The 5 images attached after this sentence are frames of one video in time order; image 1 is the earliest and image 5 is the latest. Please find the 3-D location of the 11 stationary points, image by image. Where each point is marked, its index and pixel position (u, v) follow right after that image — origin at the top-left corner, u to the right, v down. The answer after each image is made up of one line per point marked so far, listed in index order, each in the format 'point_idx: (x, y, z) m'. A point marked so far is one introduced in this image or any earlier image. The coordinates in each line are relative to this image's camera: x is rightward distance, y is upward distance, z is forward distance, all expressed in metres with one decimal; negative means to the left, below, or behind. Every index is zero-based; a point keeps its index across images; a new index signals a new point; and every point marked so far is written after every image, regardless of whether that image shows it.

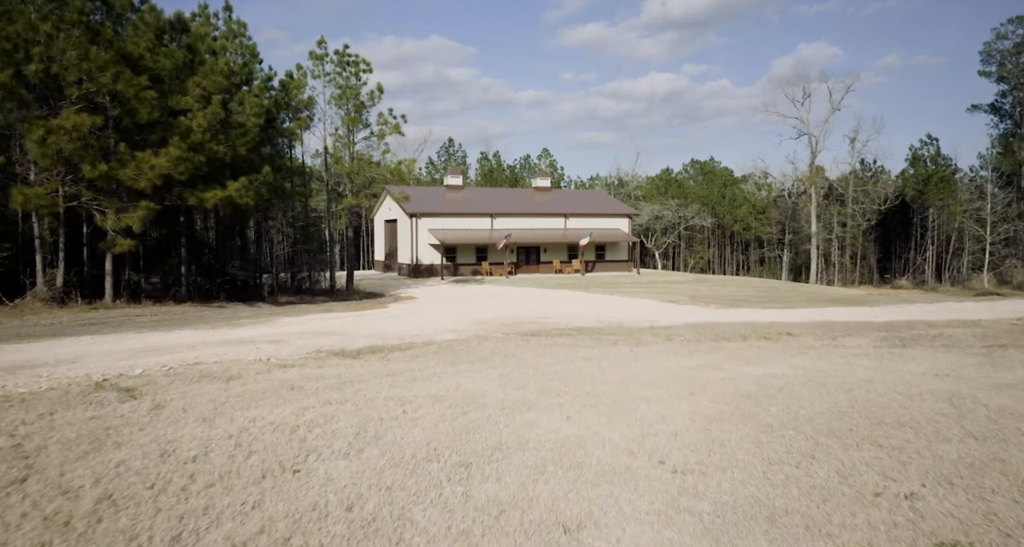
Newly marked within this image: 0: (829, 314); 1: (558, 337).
0: (+8.1, -1.0, +16.8) m
1: (+0.8, -1.0, +10.5) m
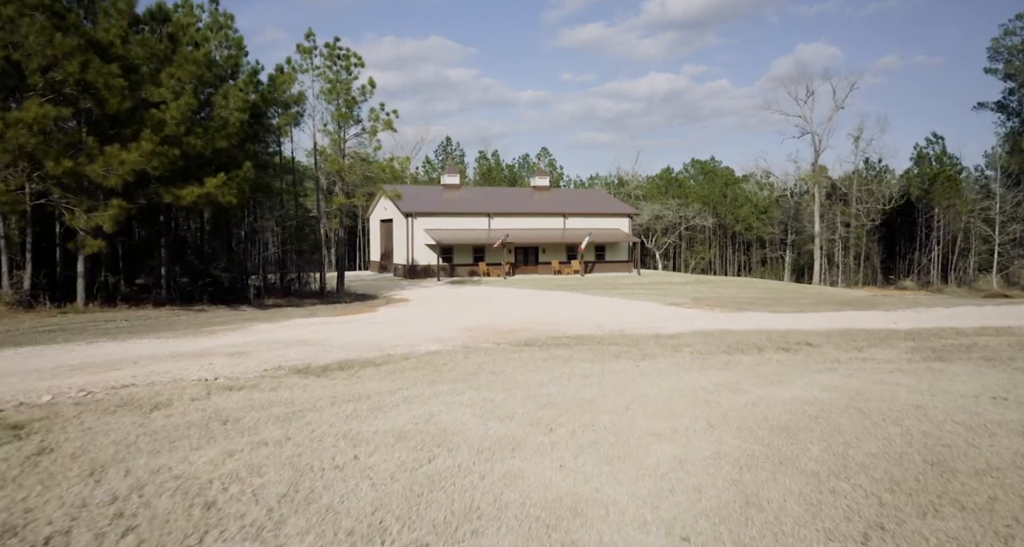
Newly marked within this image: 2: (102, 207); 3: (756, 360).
0: (+8.0, -1.1, +15.8) m
1: (+0.6, -1.1, +9.5) m
2: (-10.0, +1.6, +16.0) m
3: (+3.1, -1.1, +8.4) m
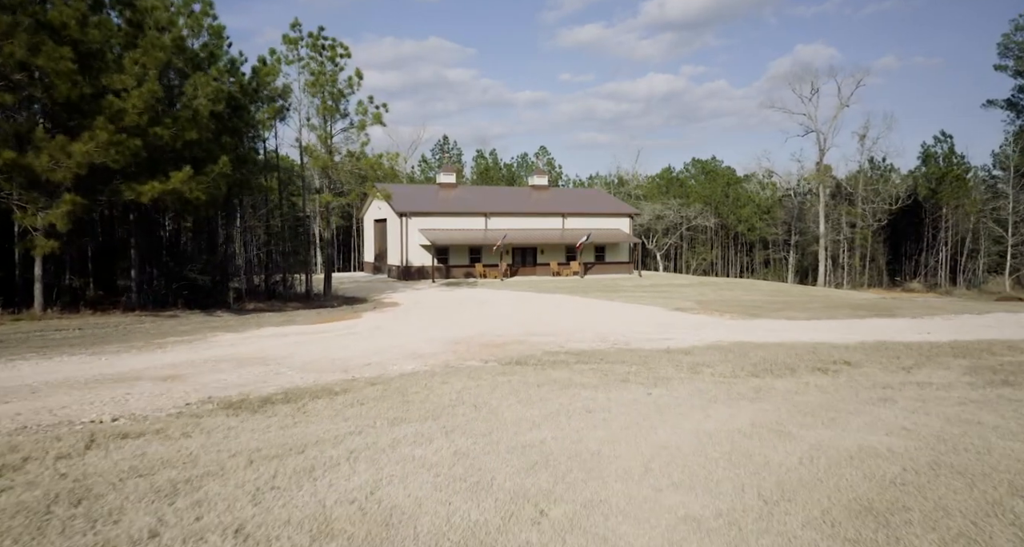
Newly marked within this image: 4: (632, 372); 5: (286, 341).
0: (+7.8, -1.2, +14.4) m
1: (+0.5, -1.2, +8.1) m
2: (-10.1, +1.6, +14.6) m
3: (+3.0, -1.2, +7.0) m
4: (+1.4, -1.2, +7.8) m
5: (-3.7, -1.1, +10.8) m
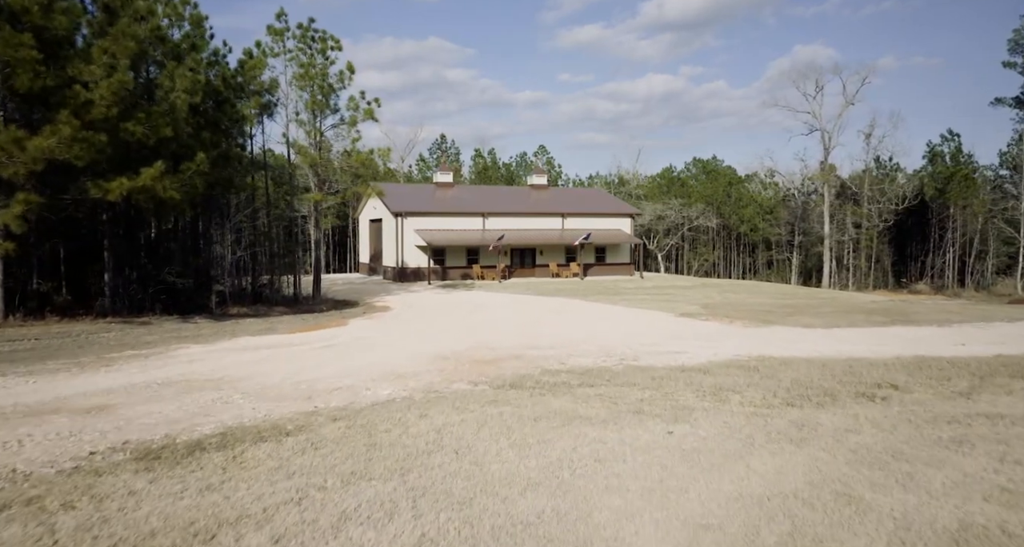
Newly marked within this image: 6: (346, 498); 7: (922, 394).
0: (+7.7, -1.3, +13.3) m
1: (+0.4, -1.3, +6.9) m
2: (-10.2, +1.5, +13.5) m
3: (+2.9, -1.3, +5.8) m
4: (+1.3, -1.3, +6.6) m
5: (-3.8, -1.2, +9.6) m
6: (-1.0, -1.3, +3.8) m
7: (+4.4, -1.3, +7.1) m
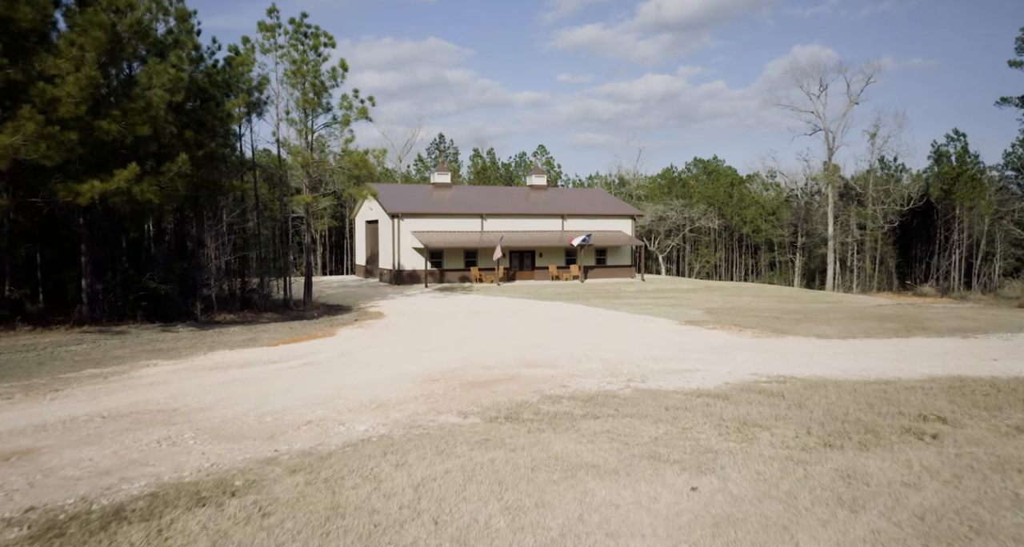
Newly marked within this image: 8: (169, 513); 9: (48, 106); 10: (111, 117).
0: (+7.7, -1.5, +12.4) m
1: (+0.4, -1.4, +6.0) m
2: (-10.3, +1.3, +12.6) m
3: (+2.8, -1.5, +5.0) m
4: (+1.3, -1.4, +5.8) m
5: (-3.8, -1.4, +8.7) m
6: (-1.0, -1.5, +2.9) m
7: (+4.3, -1.4, +6.2) m
8: (-2.0, -1.4, +4.0) m
9: (-9.3, +3.4, +13.3) m
10: (-8.9, +3.5, +14.7) m
